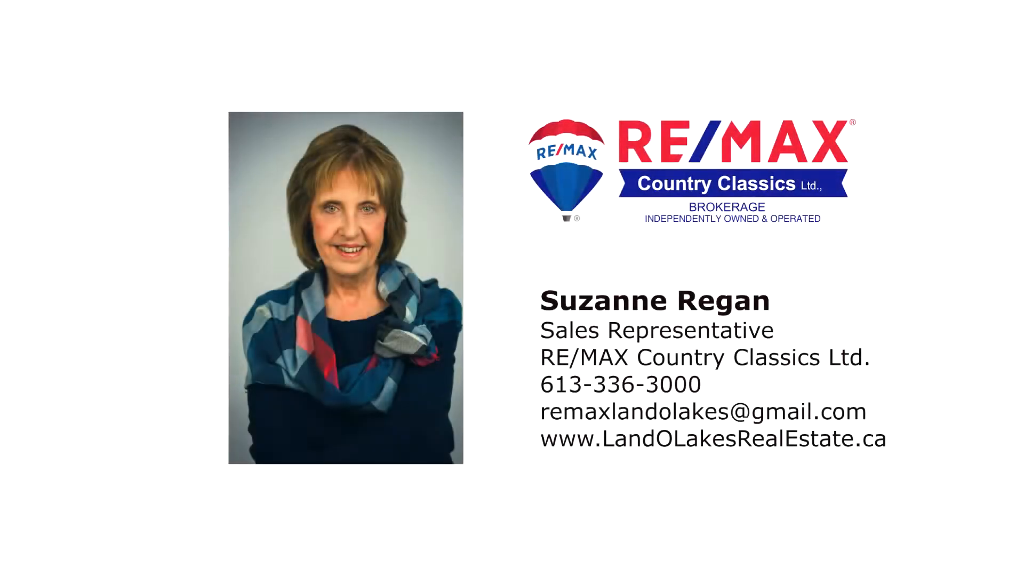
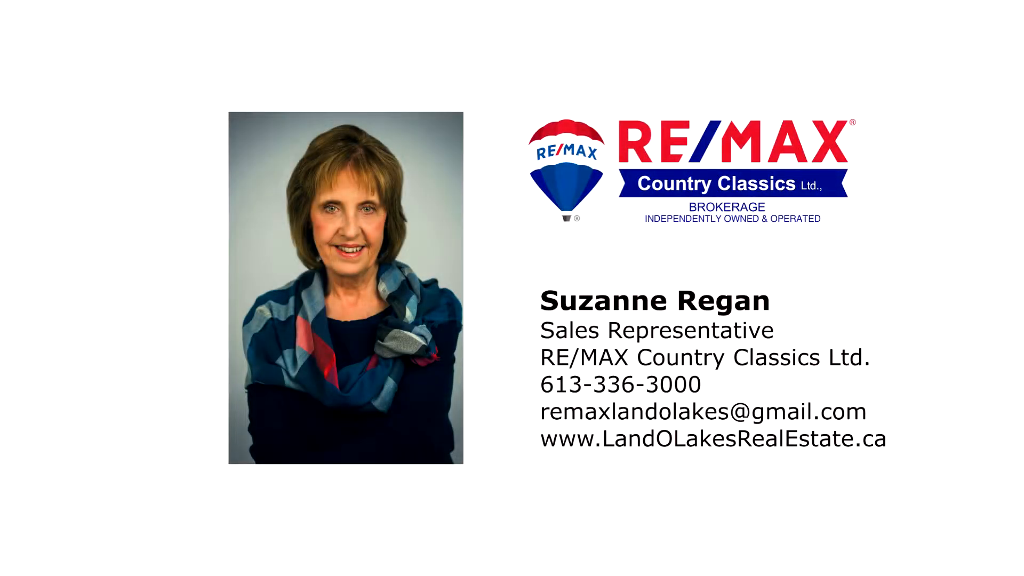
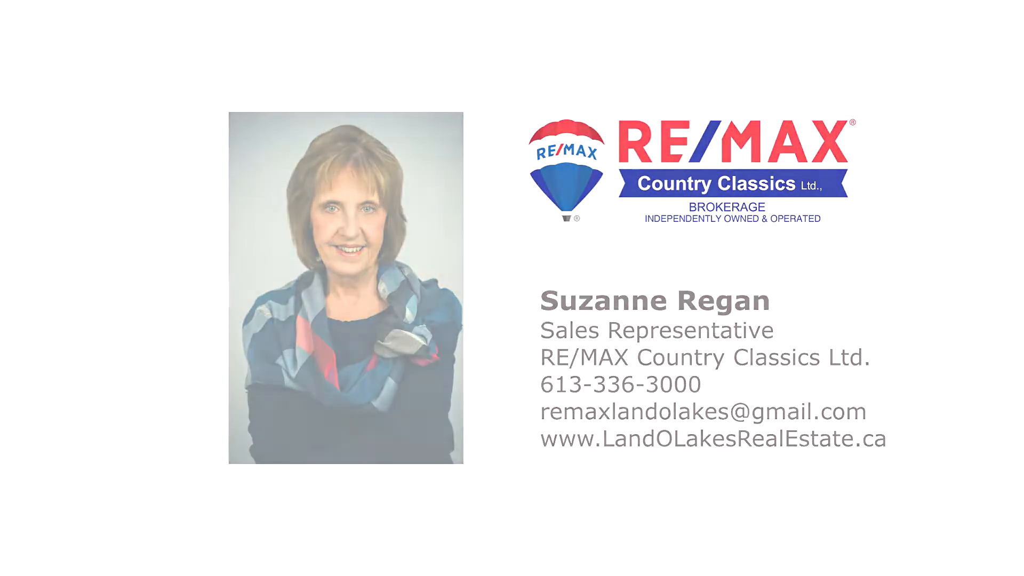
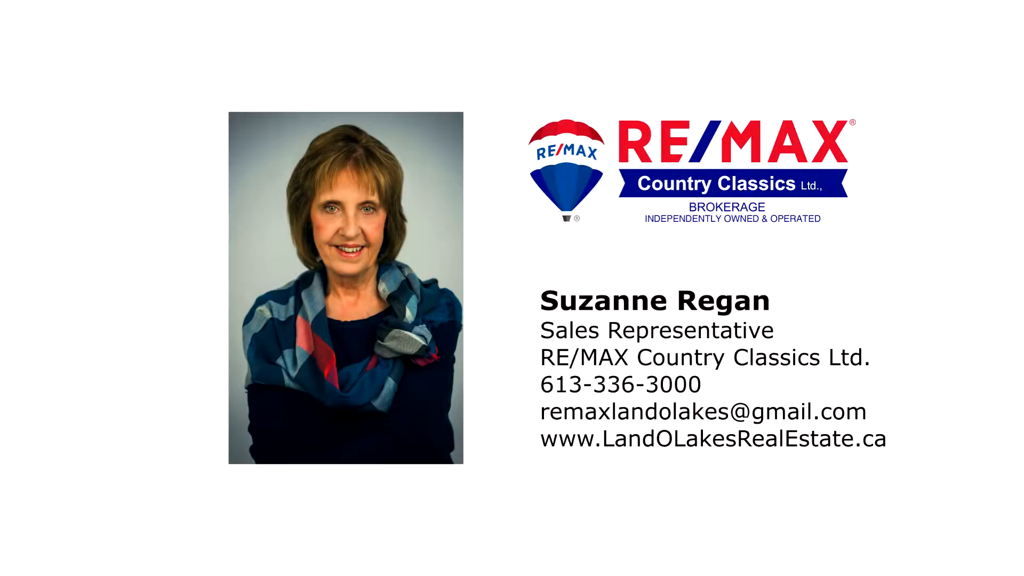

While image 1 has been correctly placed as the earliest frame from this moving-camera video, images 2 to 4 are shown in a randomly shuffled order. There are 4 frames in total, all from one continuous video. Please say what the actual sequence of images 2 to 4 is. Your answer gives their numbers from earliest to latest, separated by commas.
2, 4, 3
